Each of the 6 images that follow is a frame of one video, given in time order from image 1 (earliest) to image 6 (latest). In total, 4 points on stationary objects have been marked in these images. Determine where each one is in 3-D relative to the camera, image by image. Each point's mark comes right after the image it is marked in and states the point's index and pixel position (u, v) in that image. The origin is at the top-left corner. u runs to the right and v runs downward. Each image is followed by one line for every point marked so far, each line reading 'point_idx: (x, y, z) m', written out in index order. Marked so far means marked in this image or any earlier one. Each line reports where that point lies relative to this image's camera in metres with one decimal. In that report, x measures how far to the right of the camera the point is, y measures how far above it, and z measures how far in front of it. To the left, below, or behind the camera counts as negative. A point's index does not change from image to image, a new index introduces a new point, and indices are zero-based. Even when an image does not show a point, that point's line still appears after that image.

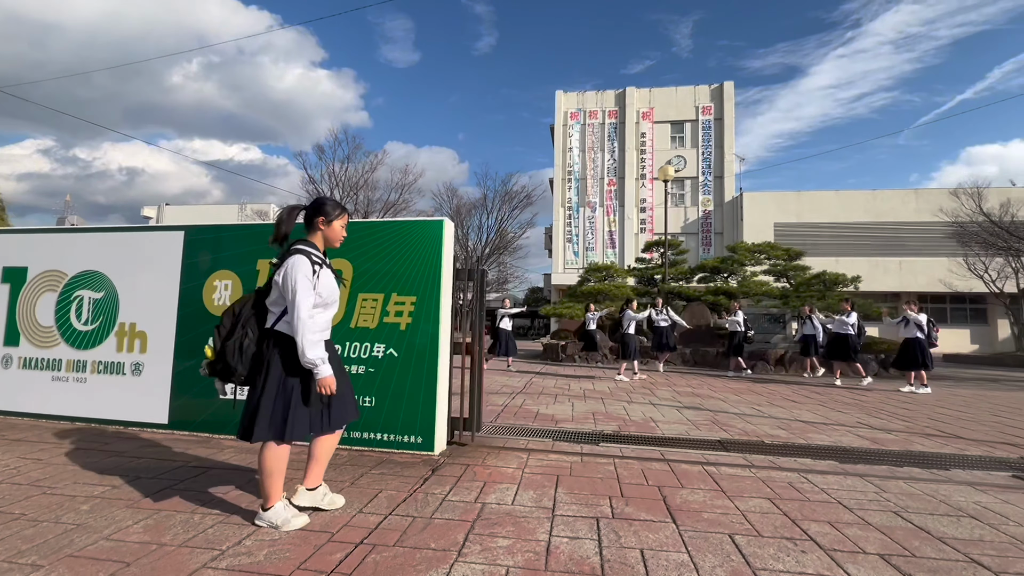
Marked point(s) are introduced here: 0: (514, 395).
0: (0.0, -1.7, +7.4) m
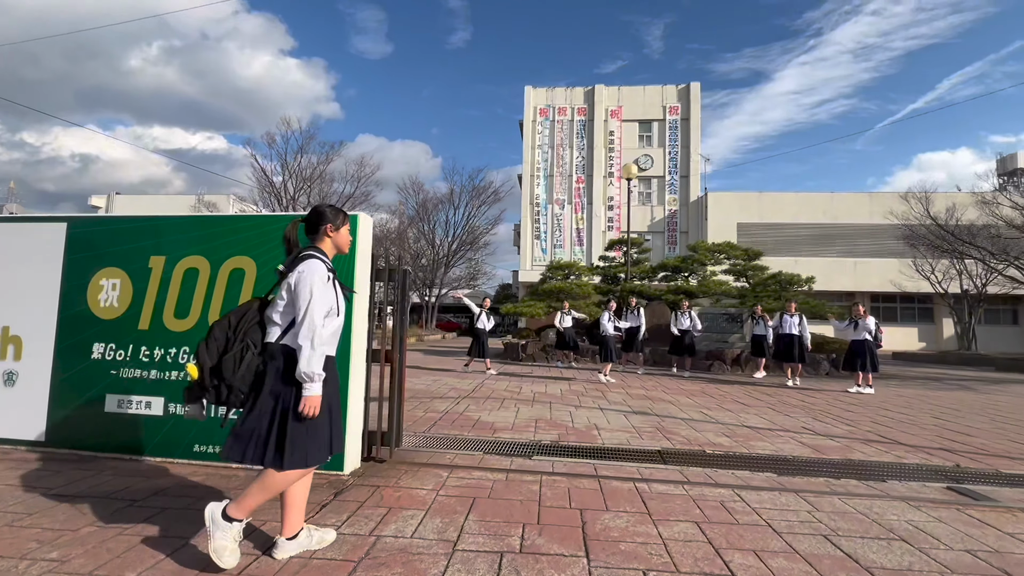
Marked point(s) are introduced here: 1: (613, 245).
0: (-0.8, -1.7, +7.1) m
1: (+3.7, +1.6, +17.4) m
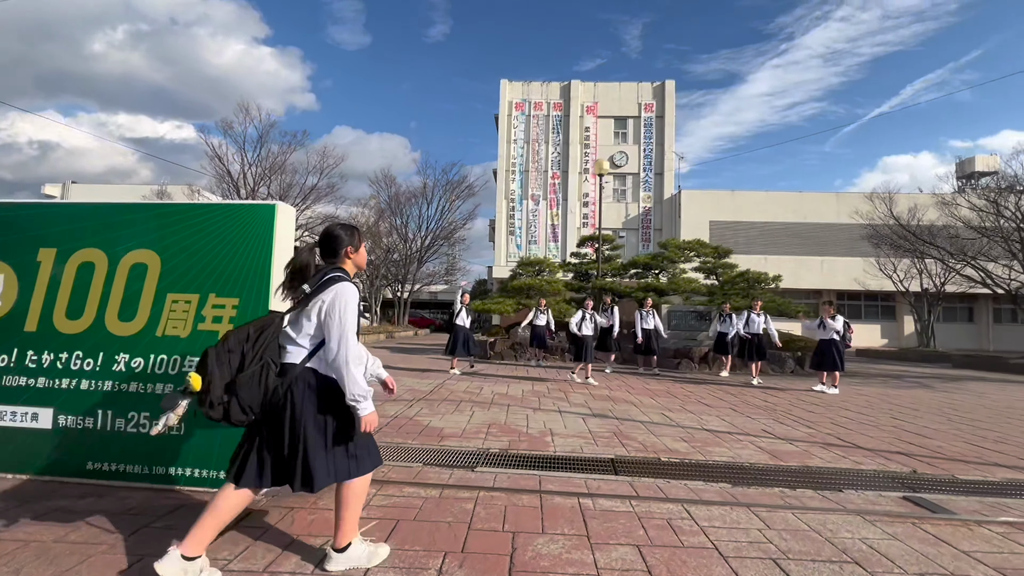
0: (-1.4, -1.6, +6.7) m
1: (+2.7, +1.7, +17.2) m
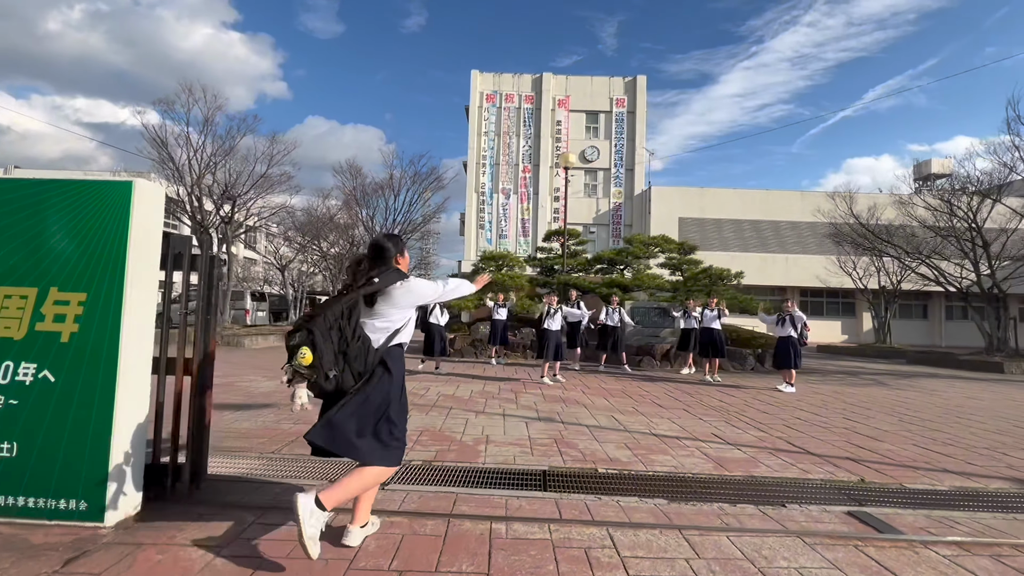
0: (-2.2, -1.6, +6.2) m
1: (+1.4, +1.9, +16.9) m
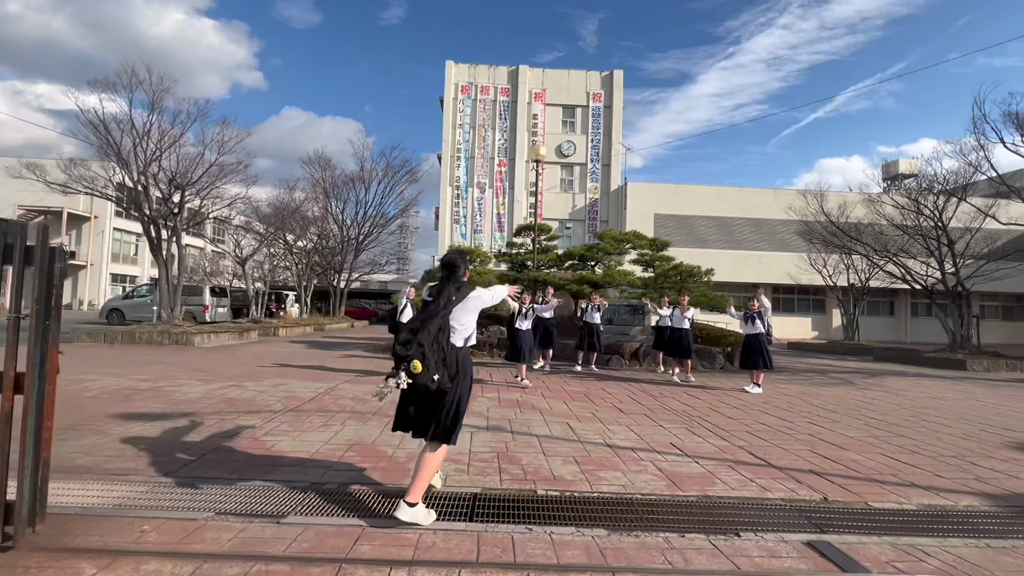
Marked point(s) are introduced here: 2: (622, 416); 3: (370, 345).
0: (-2.8, -1.5, +5.7) m
1: (+0.3, +2.0, +16.4) m
2: (+1.5, -1.7, +6.2) m
3: (-4.8, -1.9, +15.8) m
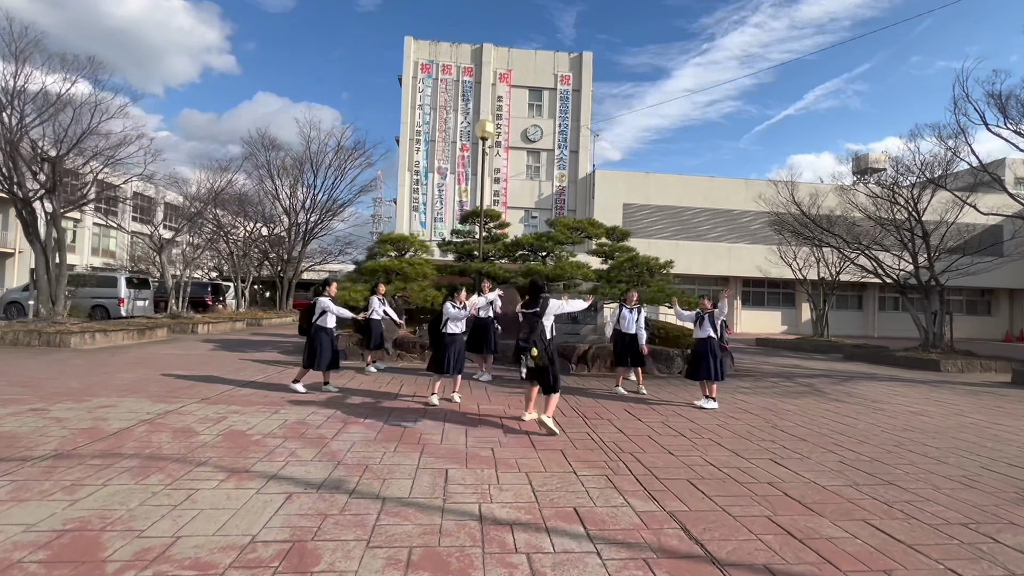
0: (-4.1, -1.5, +3.9) m
1: (-1.4, +2.2, +14.8) m
2: (+0.2, -1.6, +4.7) m
3: (-6.5, -1.7, +14.0) m
